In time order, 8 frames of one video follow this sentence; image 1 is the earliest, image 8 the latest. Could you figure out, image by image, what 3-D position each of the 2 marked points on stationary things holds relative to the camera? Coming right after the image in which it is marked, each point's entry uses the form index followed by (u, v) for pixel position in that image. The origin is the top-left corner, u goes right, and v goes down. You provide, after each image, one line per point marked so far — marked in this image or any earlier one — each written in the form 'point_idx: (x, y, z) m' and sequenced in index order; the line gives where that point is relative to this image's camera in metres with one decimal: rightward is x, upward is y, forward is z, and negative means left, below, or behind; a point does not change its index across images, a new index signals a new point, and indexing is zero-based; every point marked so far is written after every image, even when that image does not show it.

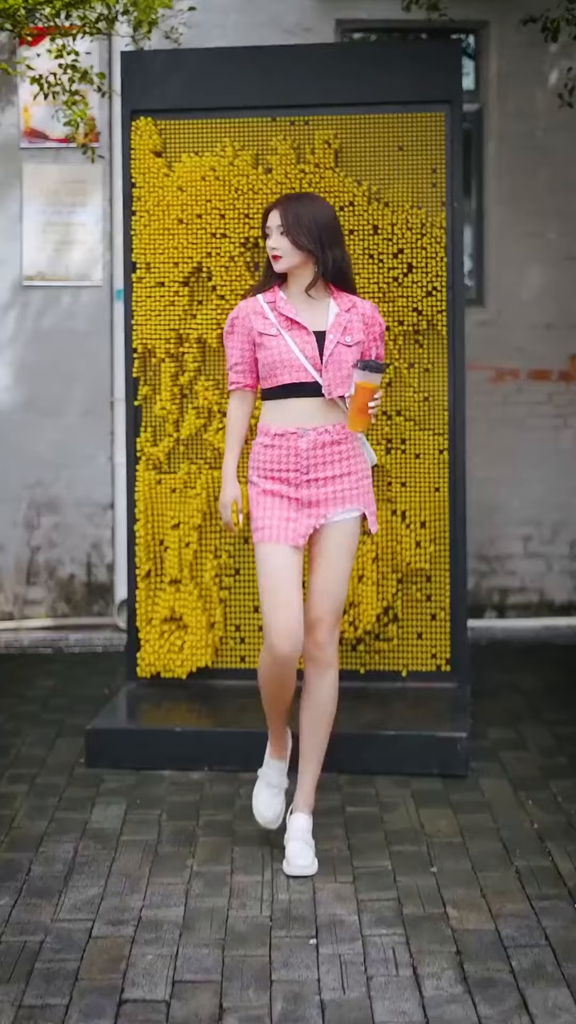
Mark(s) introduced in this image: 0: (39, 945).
0: (-0.9, -1.6, +3.8) m
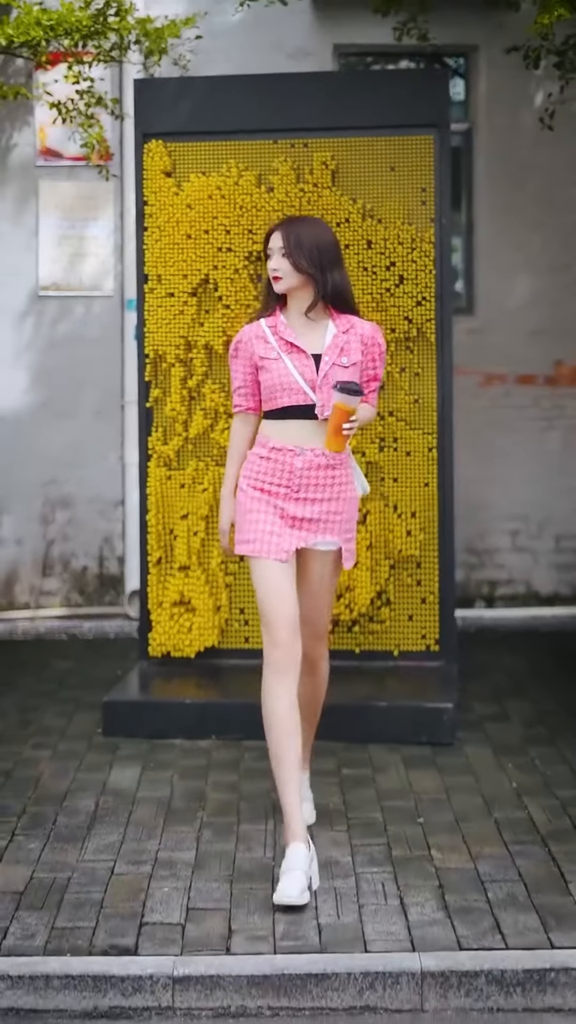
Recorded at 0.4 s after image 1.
0: (-0.9, -1.5, +4.3) m
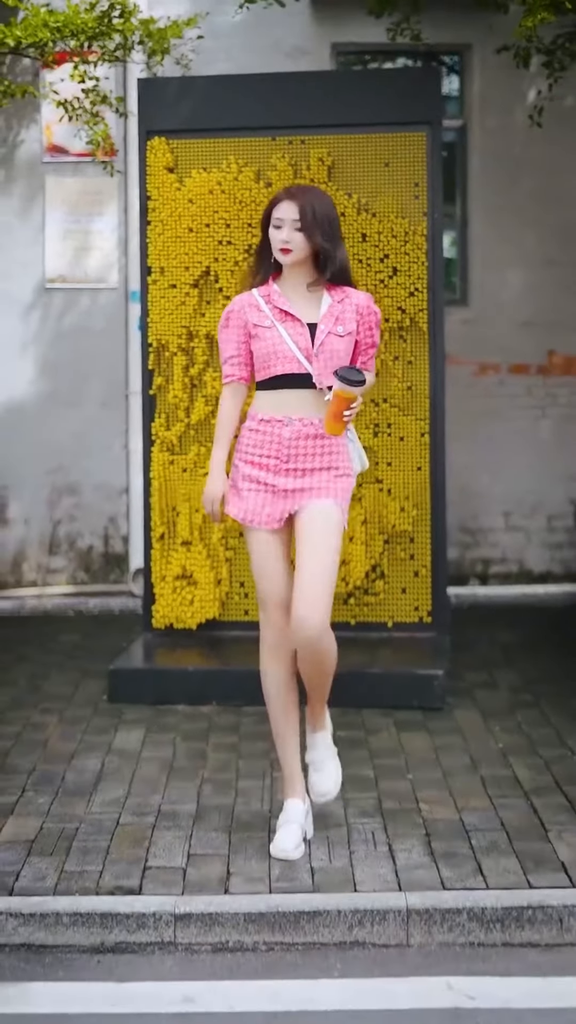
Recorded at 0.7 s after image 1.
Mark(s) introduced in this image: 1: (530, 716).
0: (-0.9, -1.4, +4.6) m
1: (+1.3, -1.1, +5.7) m
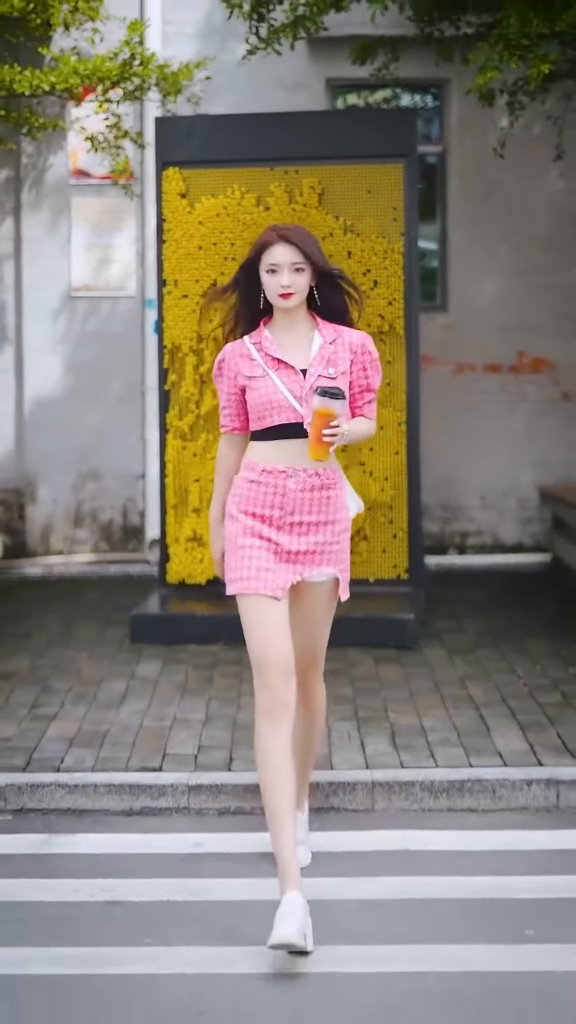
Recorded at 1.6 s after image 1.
0: (-1.0, -1.2, +5.6) m
1: (+1.3, -0.9, +6.7) m
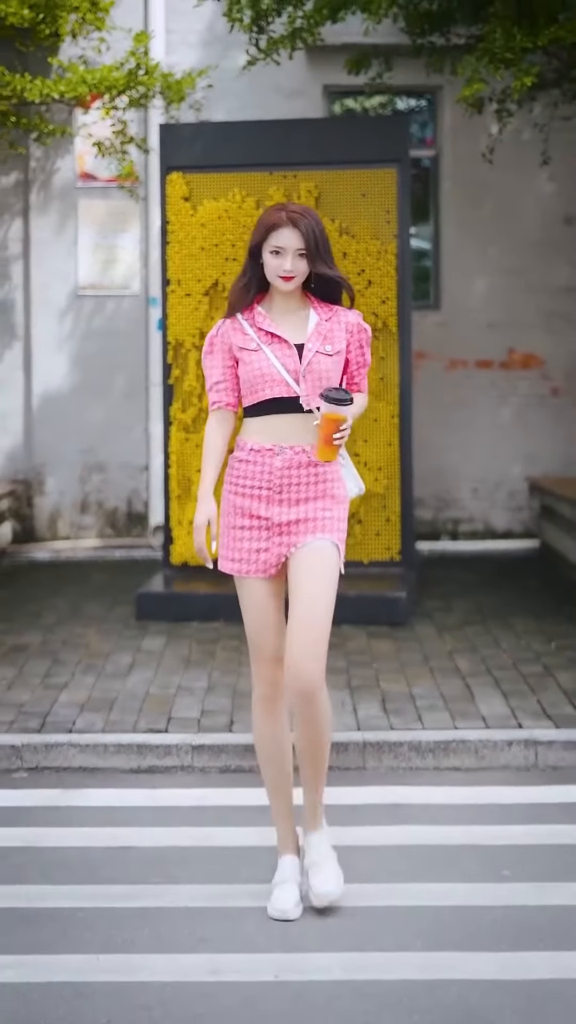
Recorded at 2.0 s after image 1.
0: (-1.0, -1.1, +6.0) m
1: (+1.3, -0.8, +7.1) m
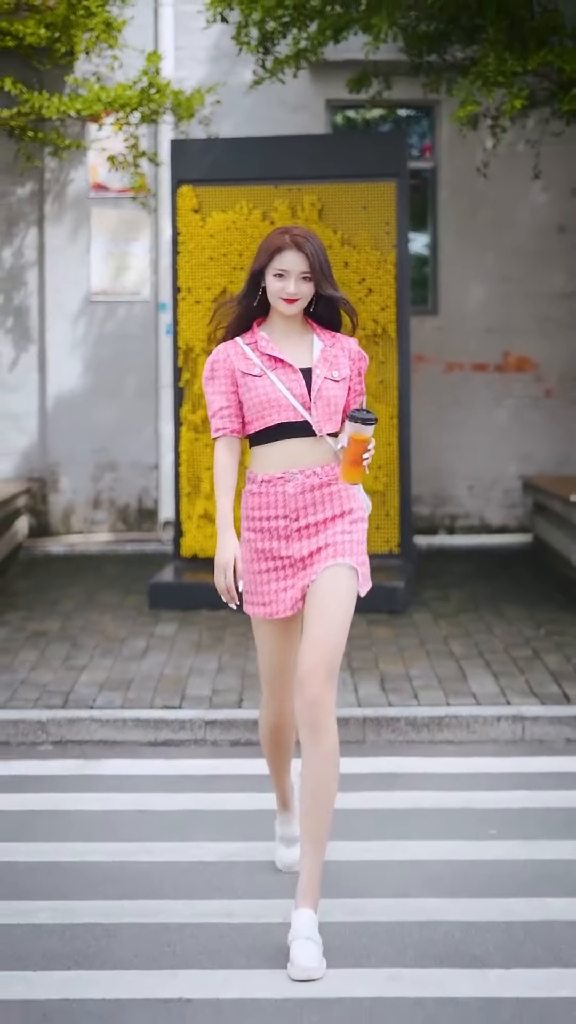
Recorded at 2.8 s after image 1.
0: (-1.0, -1.0, +6.4) m
1: (+1.3, -0.8, +7.6) m
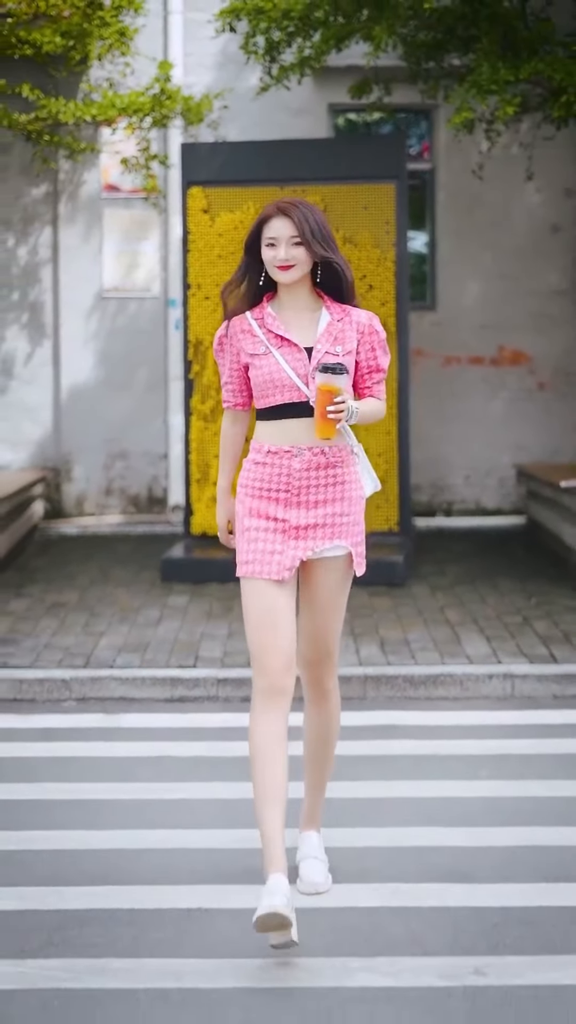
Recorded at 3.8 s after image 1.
0: (-0.9, -0.9, +6.9) m
1: (+1.3, -0.6, +8.0) m
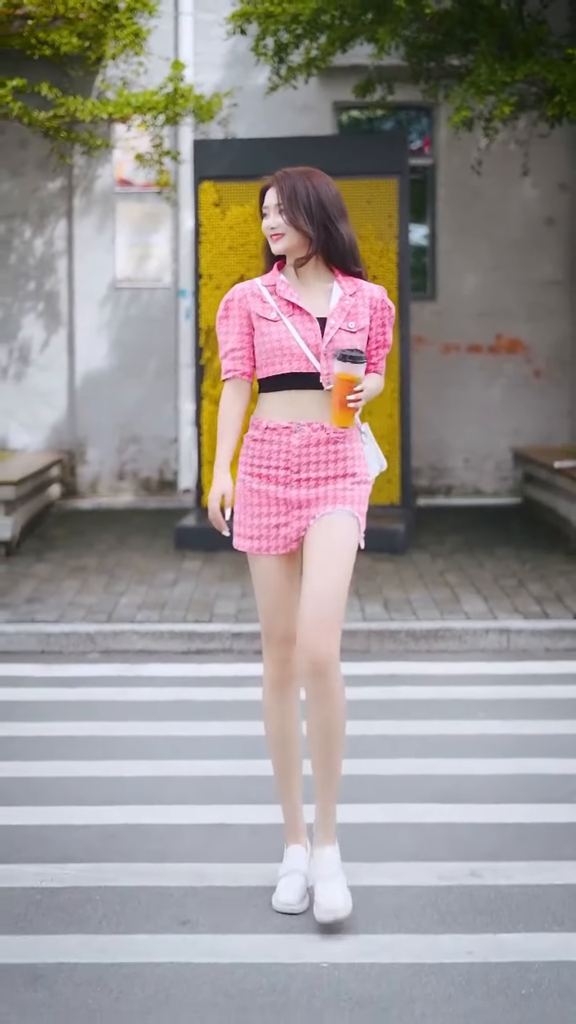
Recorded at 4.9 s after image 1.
0: (-0.8, -0.6, +7.3) m
1: (+1.4, -0.4, +8.5) m
